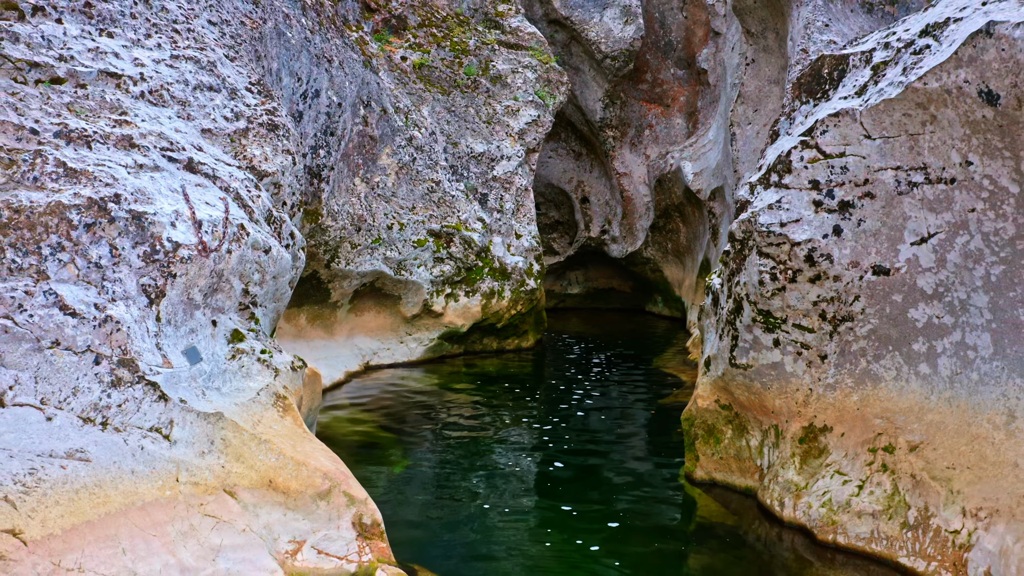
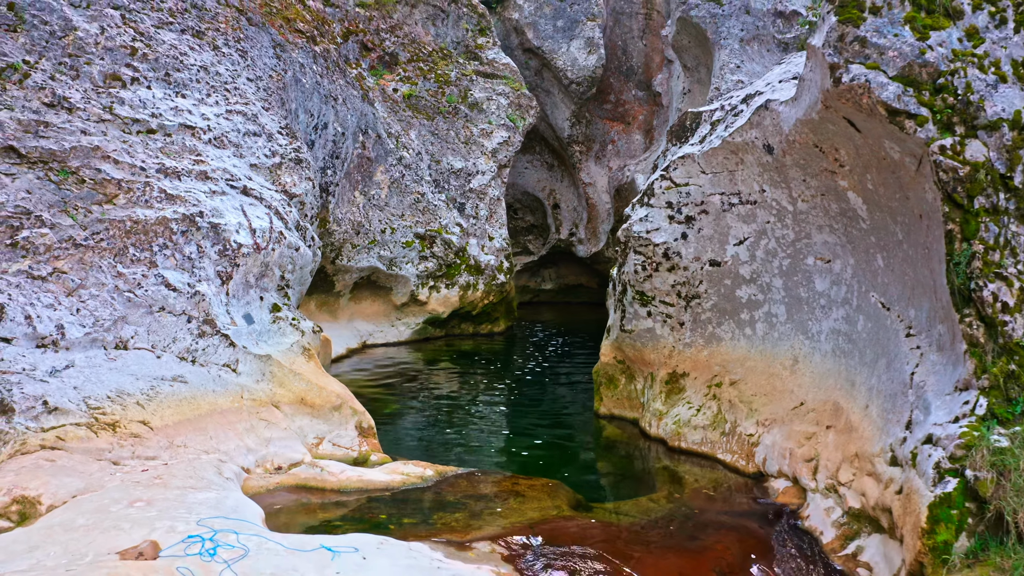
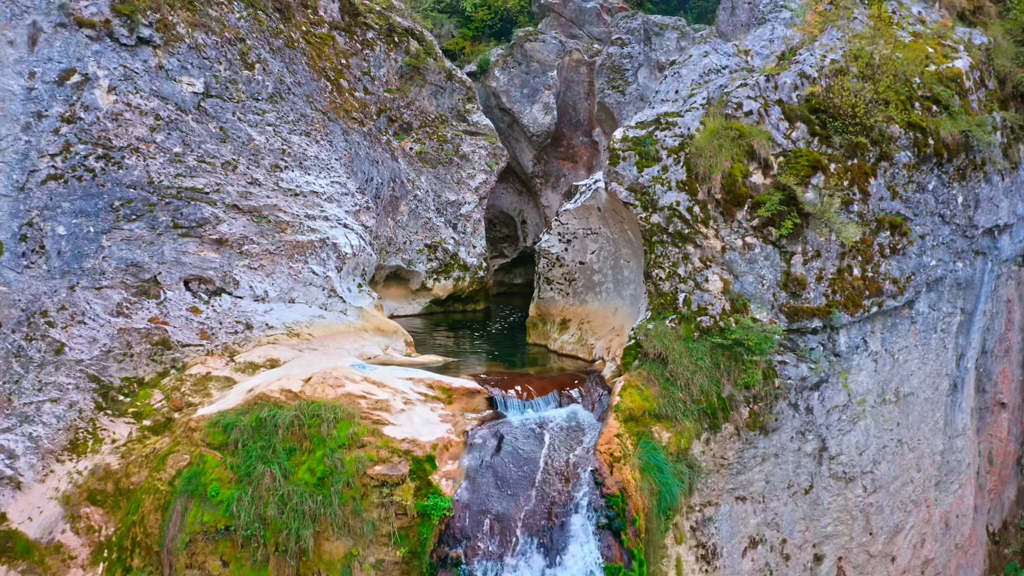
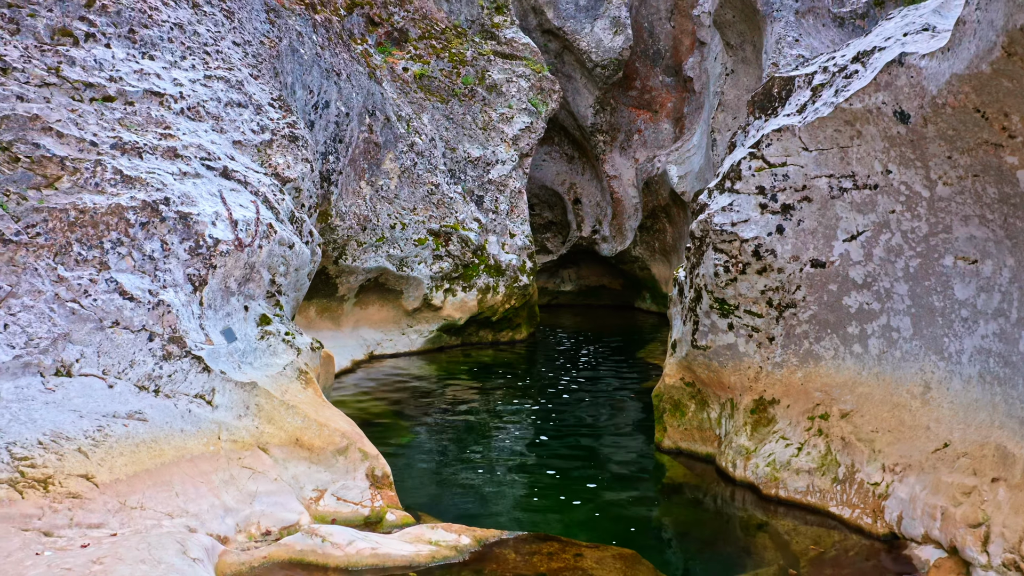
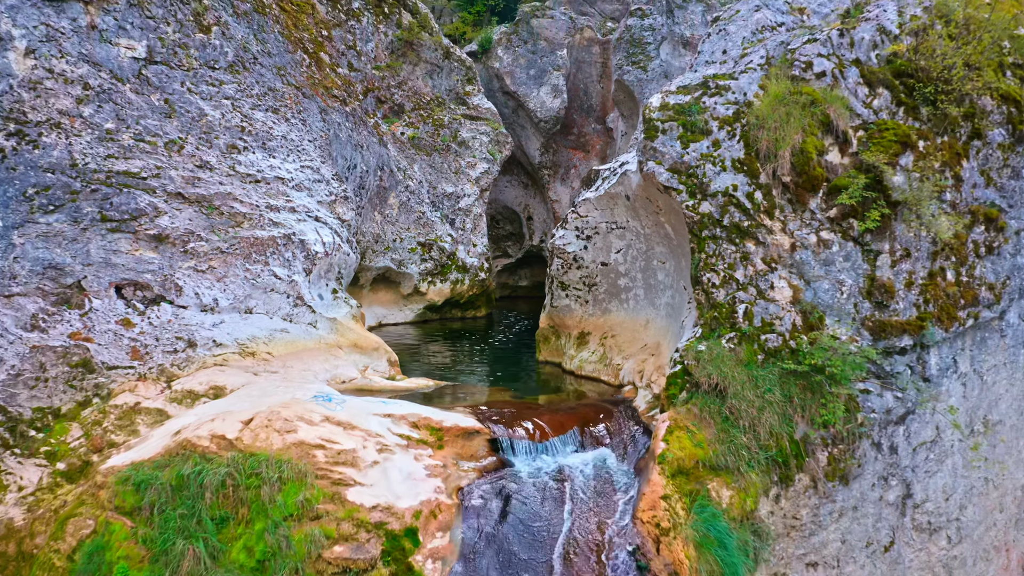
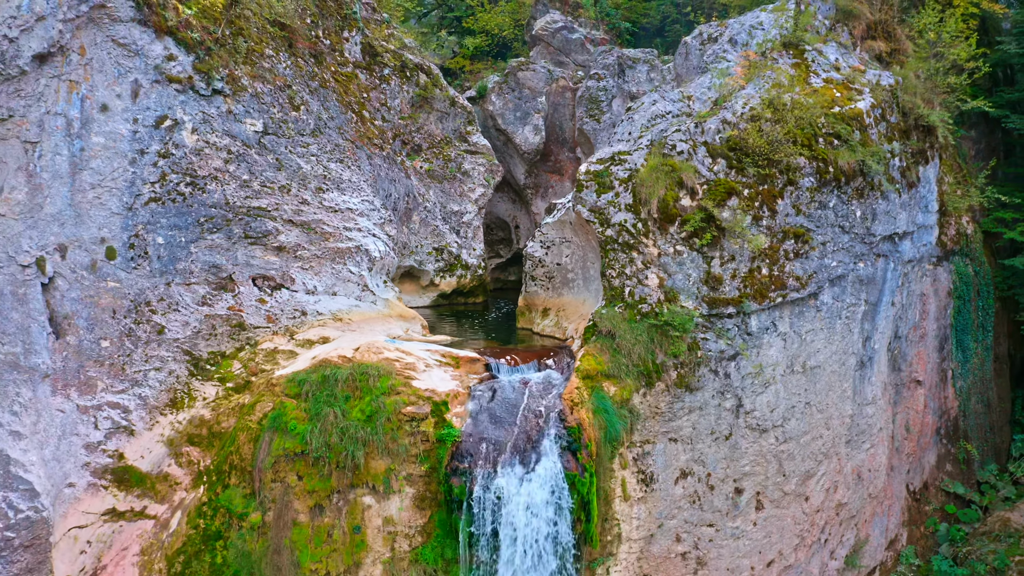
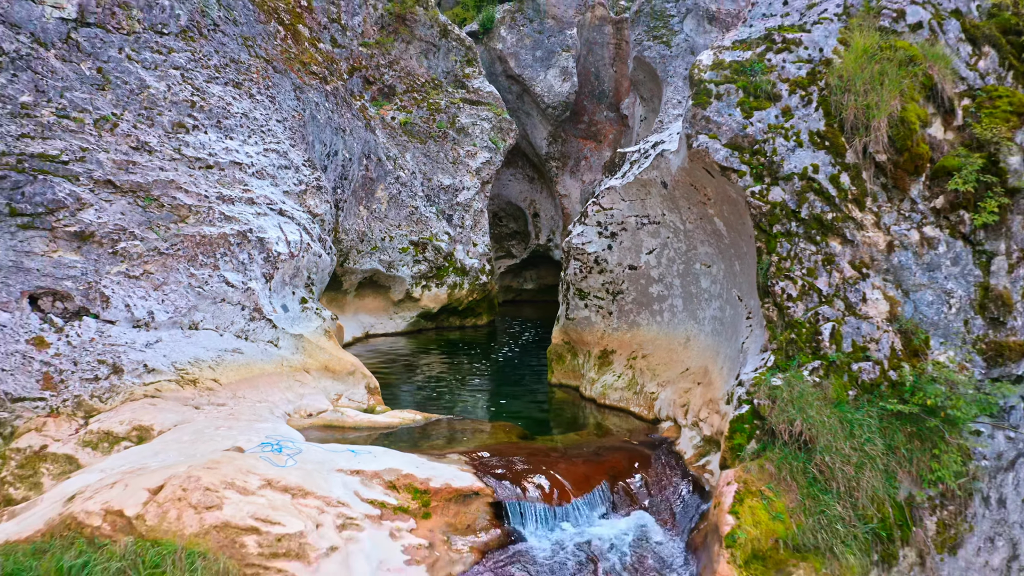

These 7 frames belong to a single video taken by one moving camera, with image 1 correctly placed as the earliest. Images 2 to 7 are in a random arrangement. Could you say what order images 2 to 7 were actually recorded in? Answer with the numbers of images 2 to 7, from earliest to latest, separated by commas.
4, 2, 7, 5, 3, 6
